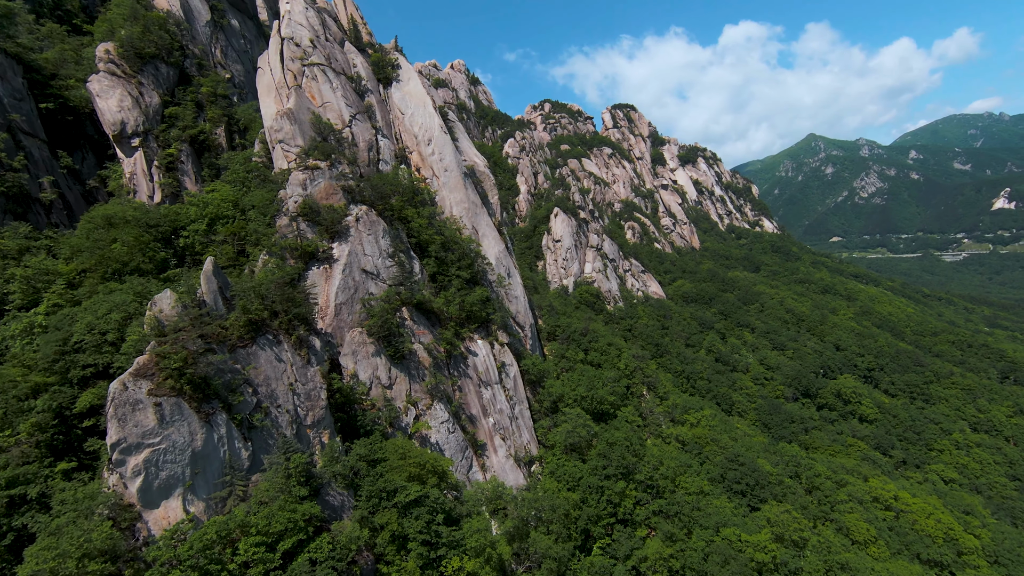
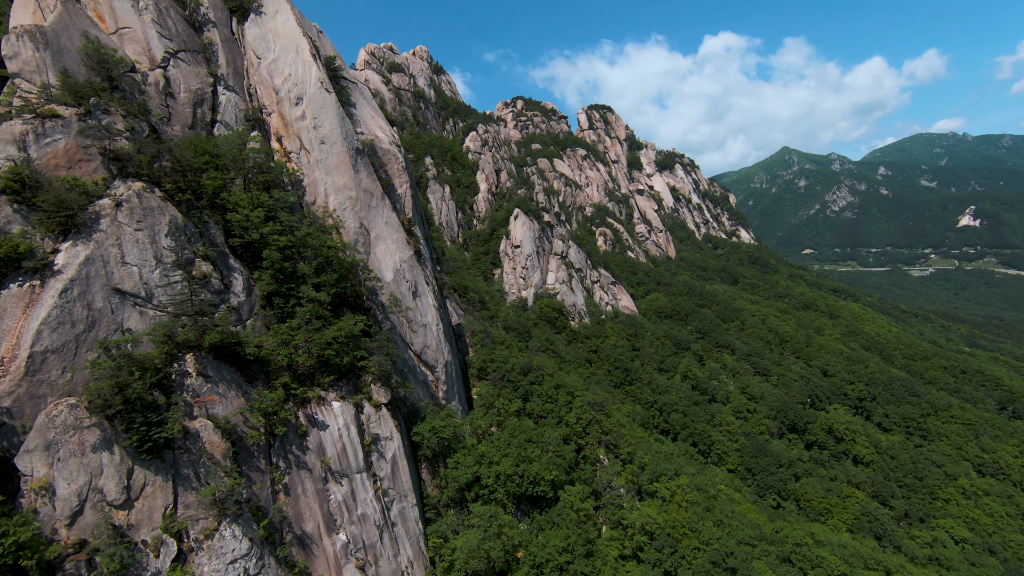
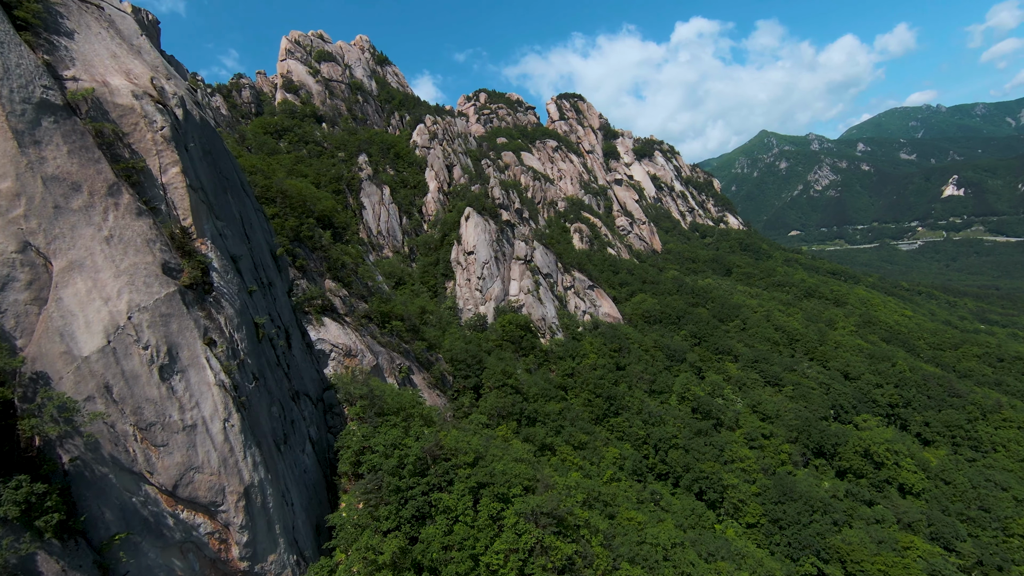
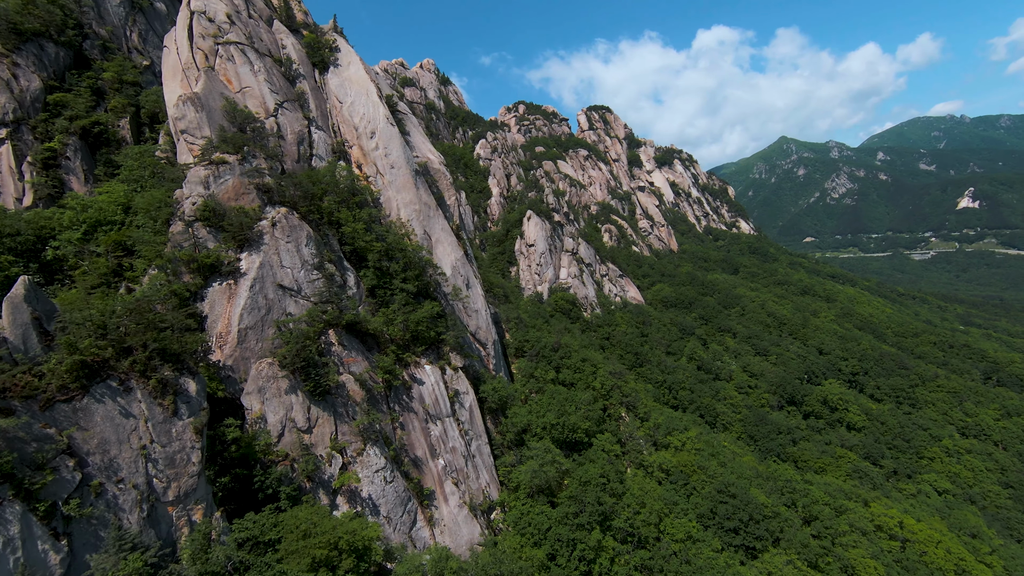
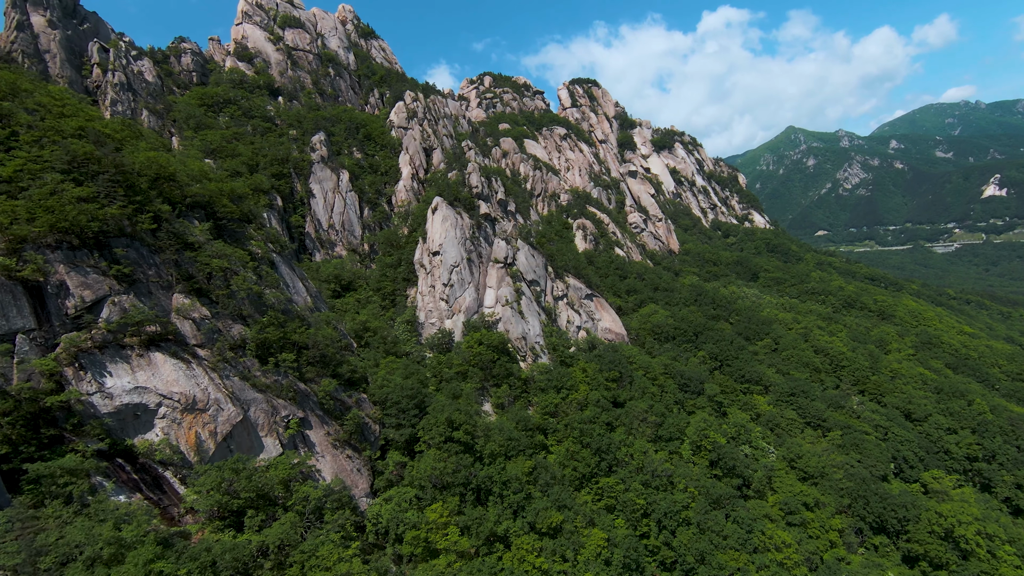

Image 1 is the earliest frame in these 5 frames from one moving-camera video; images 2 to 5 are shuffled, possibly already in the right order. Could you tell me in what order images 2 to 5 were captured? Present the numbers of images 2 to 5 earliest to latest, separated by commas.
4, 2, 3, 5
